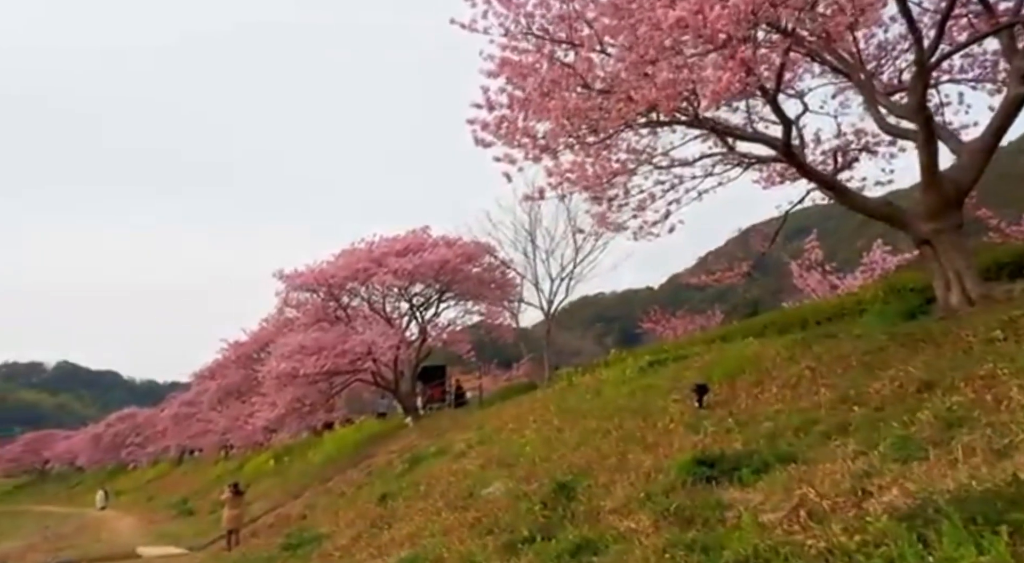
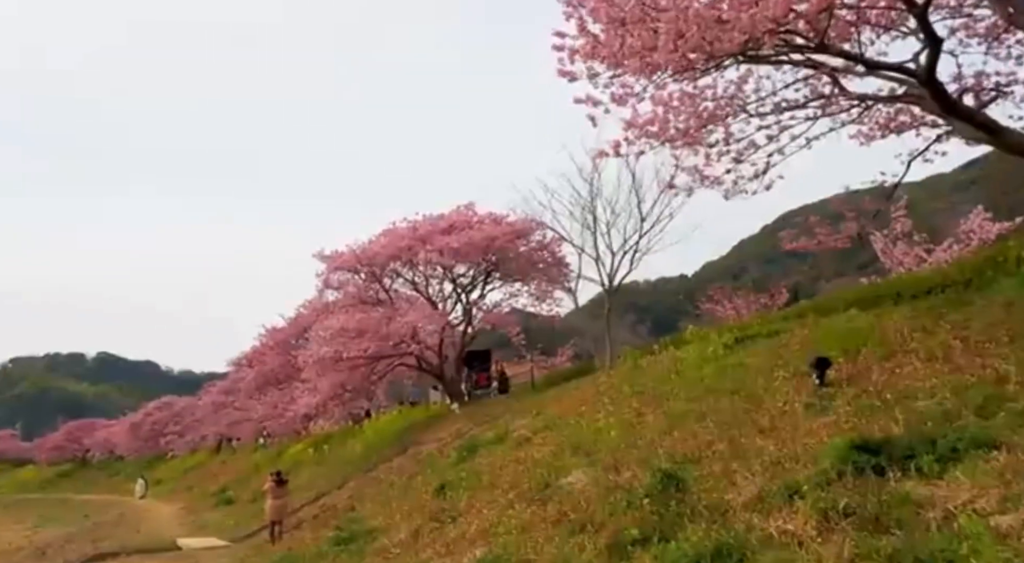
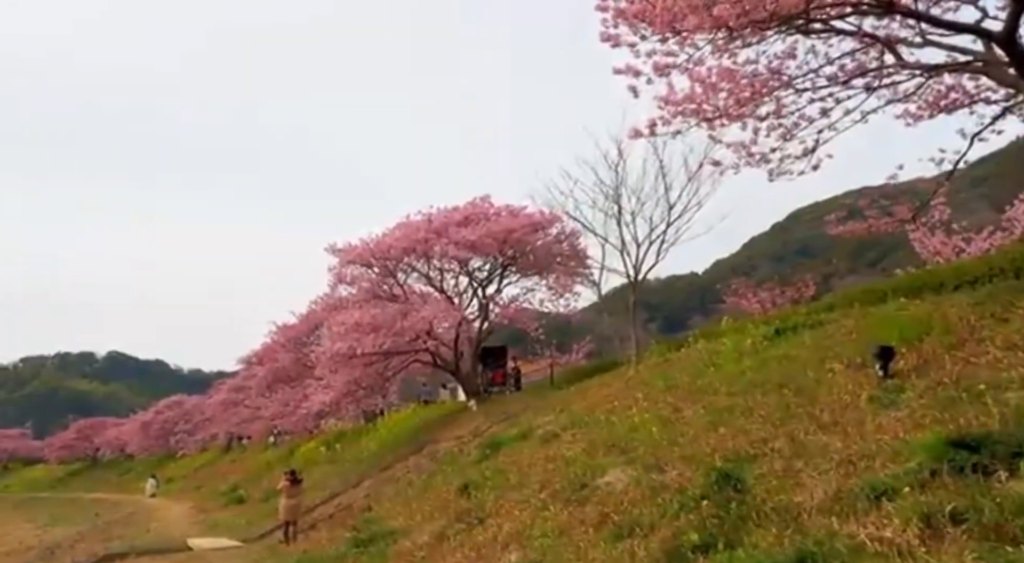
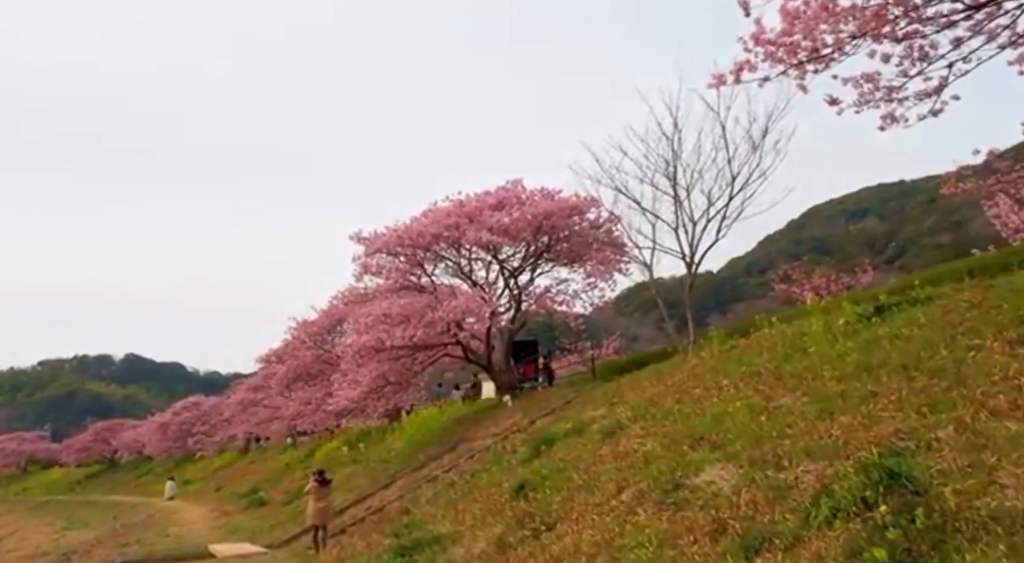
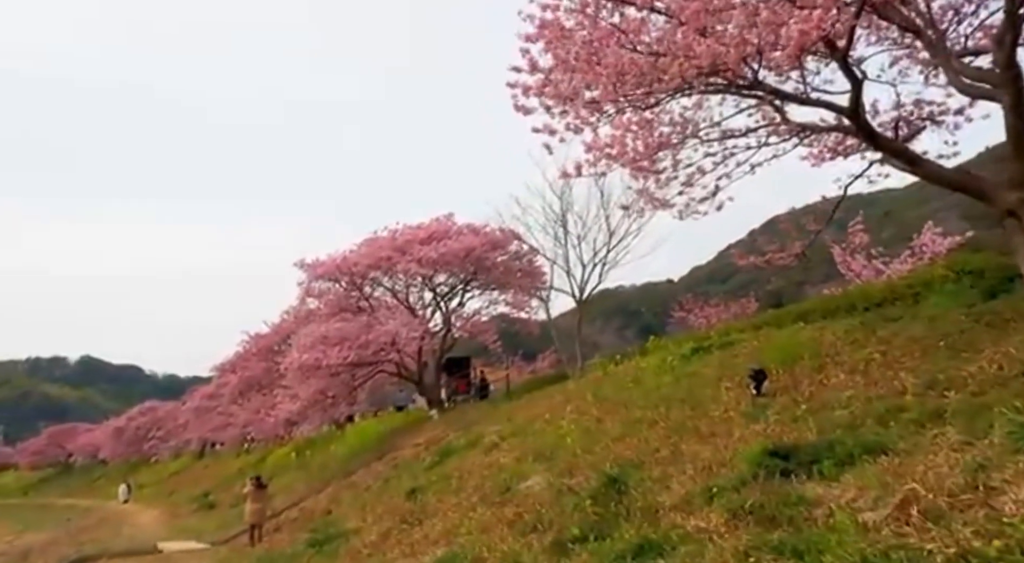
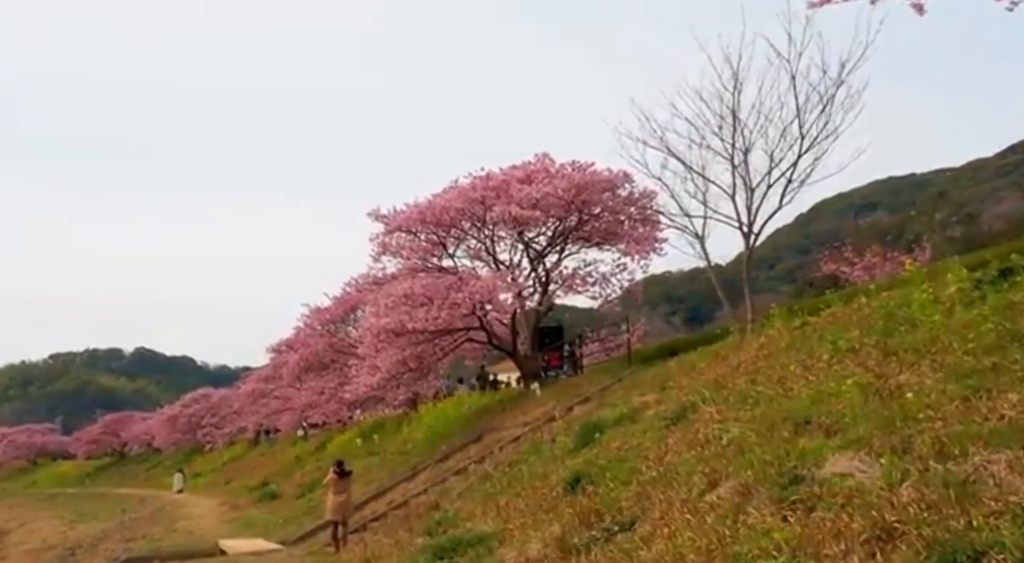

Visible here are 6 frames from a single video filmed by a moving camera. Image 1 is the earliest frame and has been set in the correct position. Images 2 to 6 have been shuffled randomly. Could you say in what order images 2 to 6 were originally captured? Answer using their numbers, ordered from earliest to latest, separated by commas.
5, 2, 3, 4, 6
